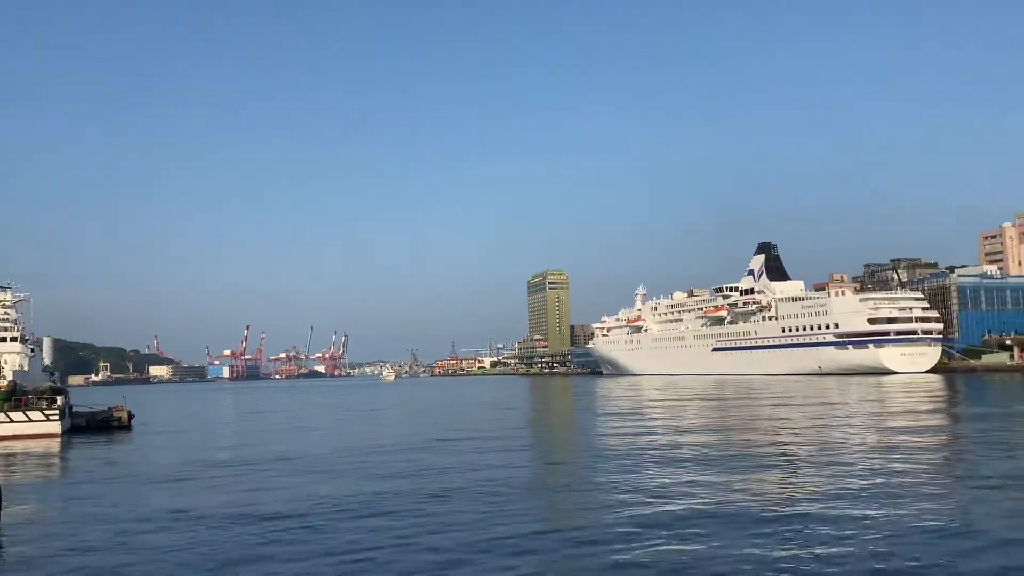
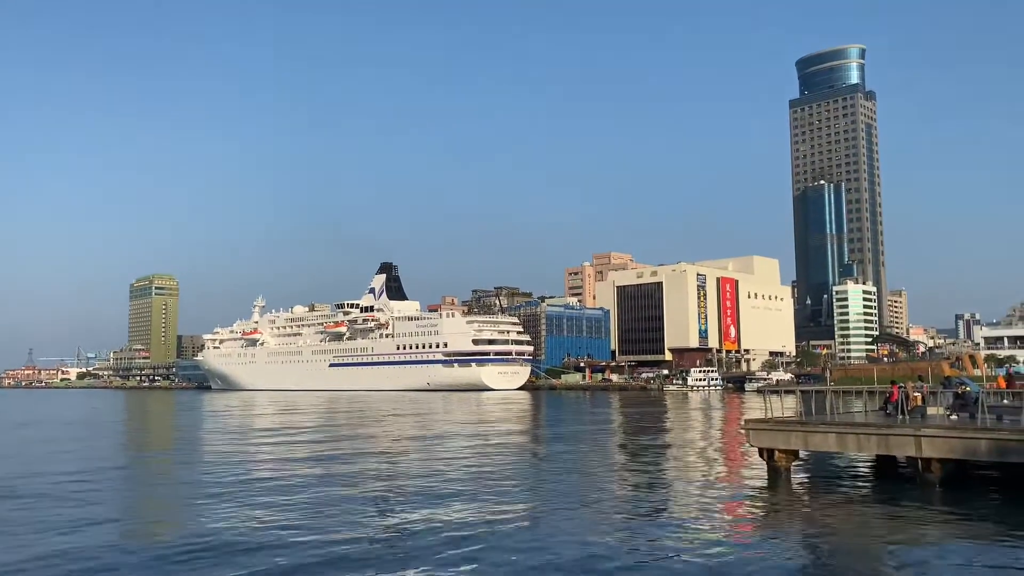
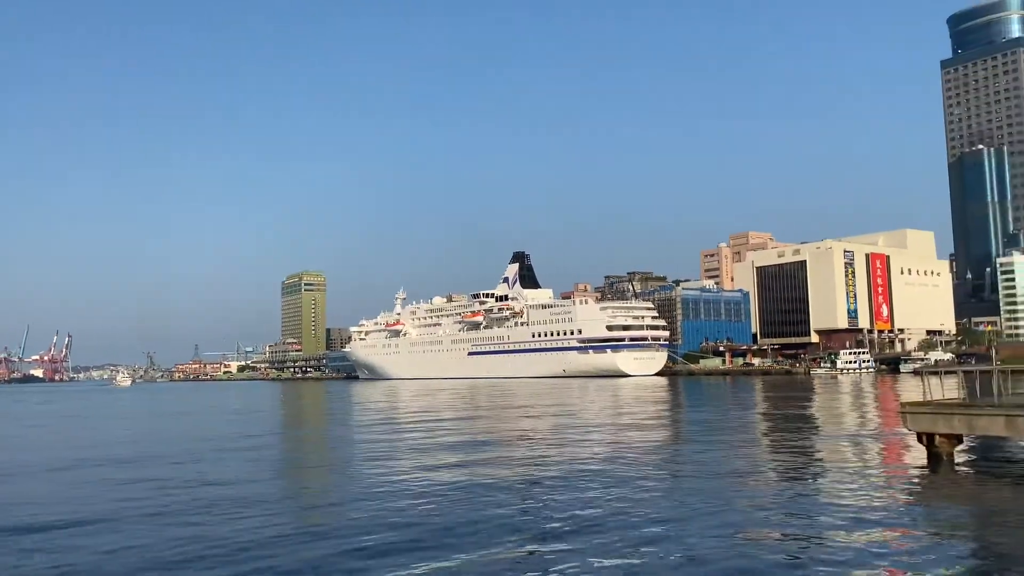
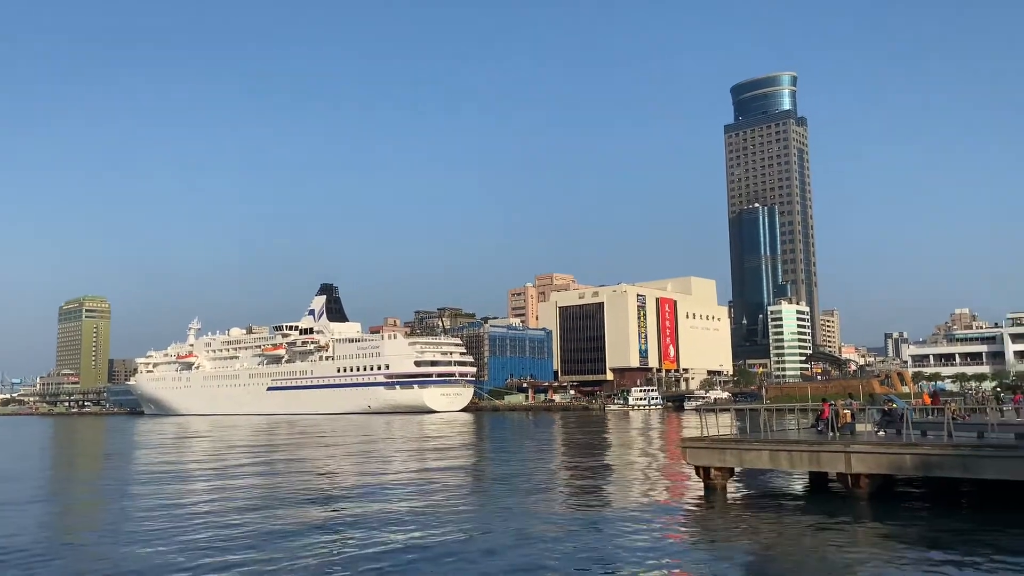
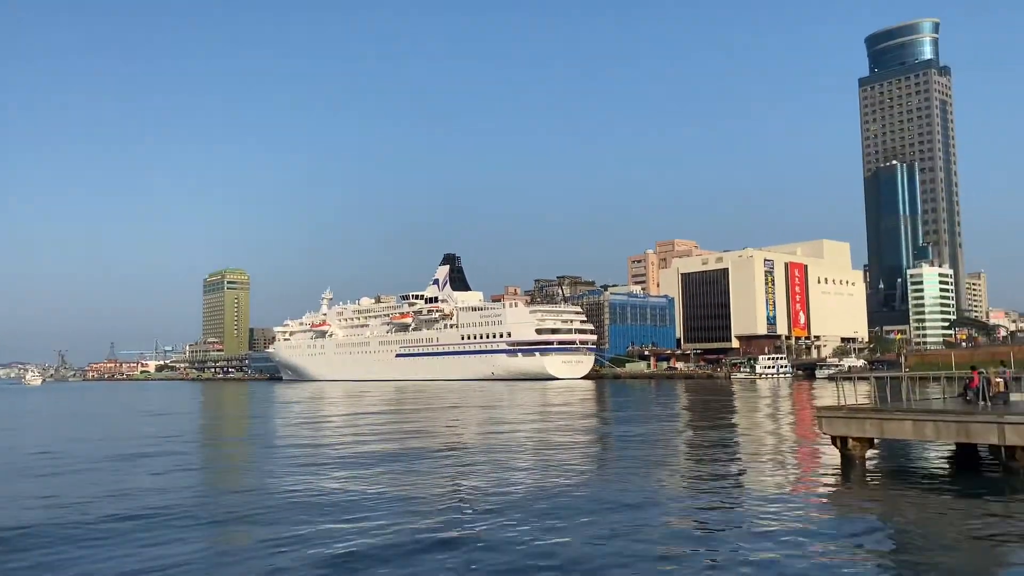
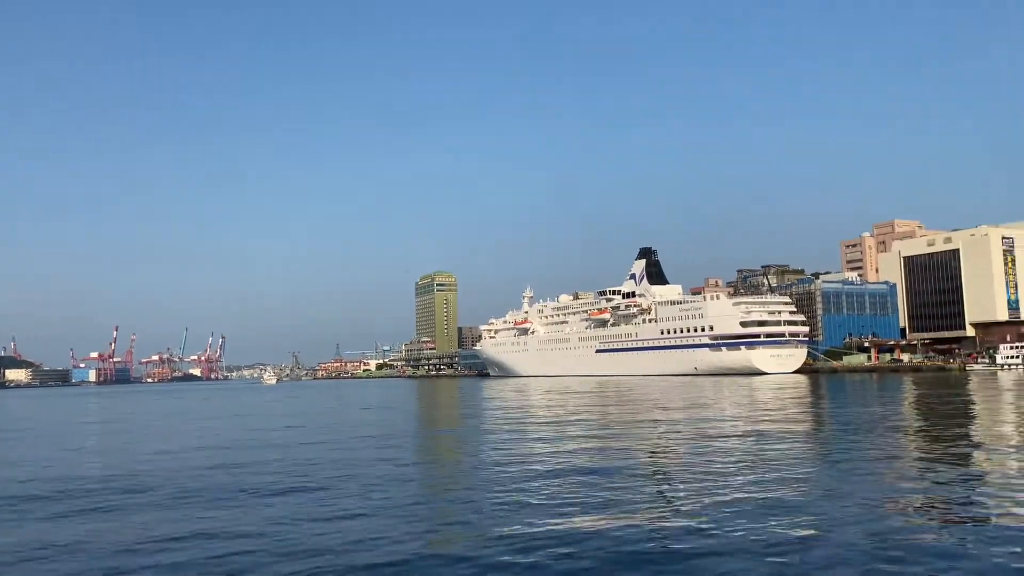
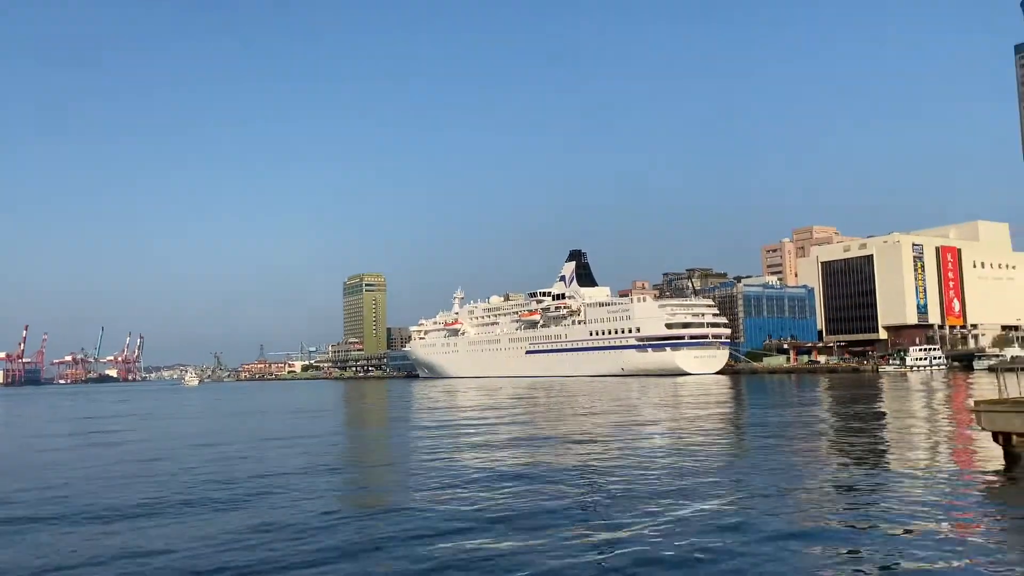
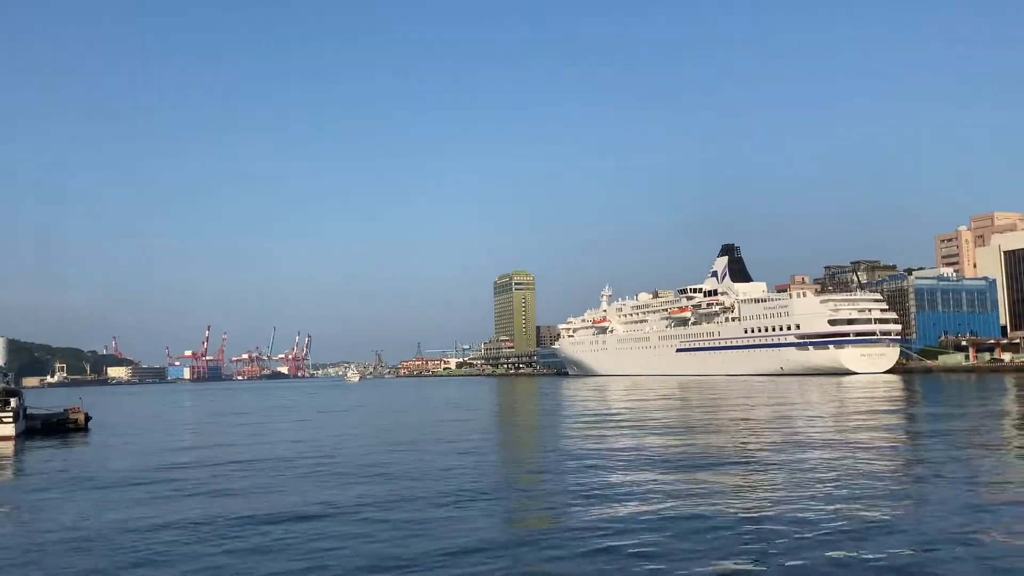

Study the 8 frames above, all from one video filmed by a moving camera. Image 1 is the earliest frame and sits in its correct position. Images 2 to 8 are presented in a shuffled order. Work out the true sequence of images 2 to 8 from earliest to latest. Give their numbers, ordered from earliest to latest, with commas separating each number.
8, 6, 7, 3, 5, 2, 4
